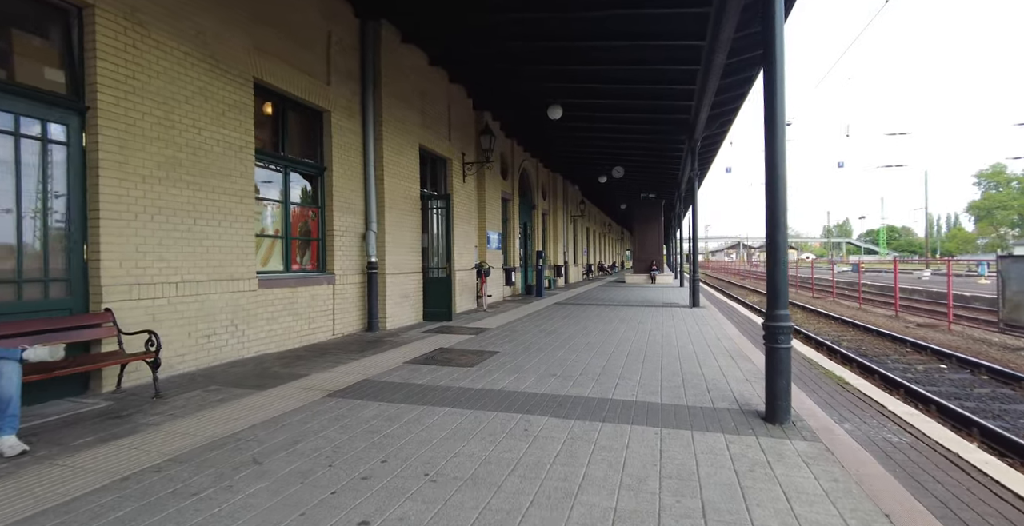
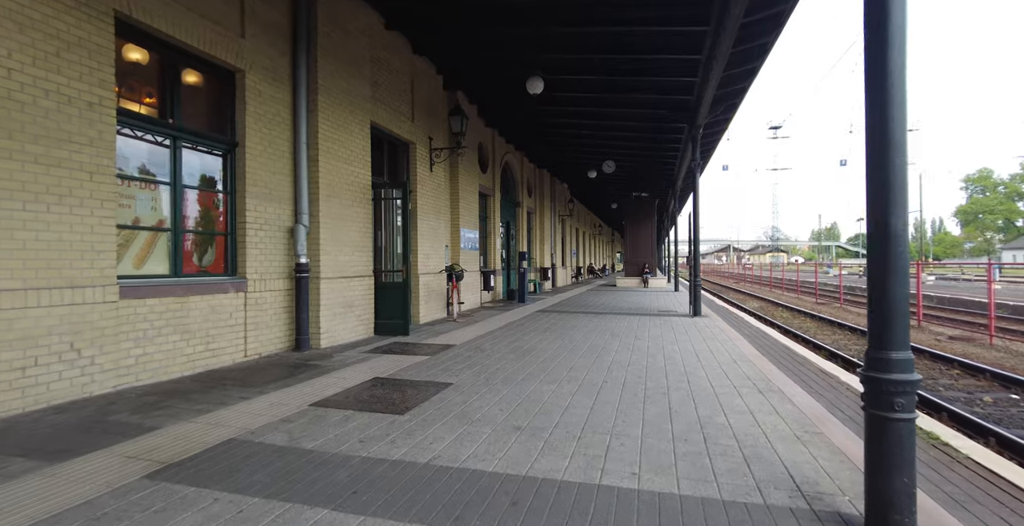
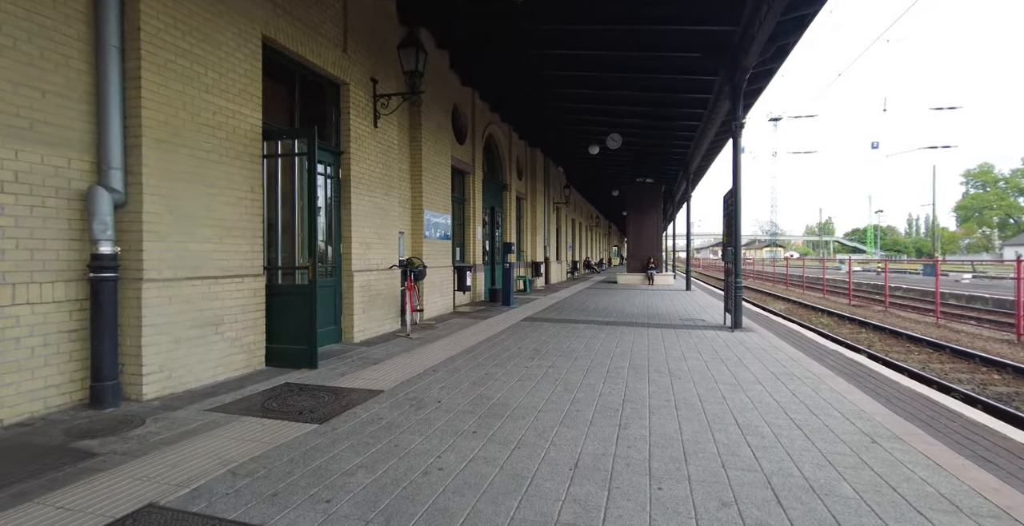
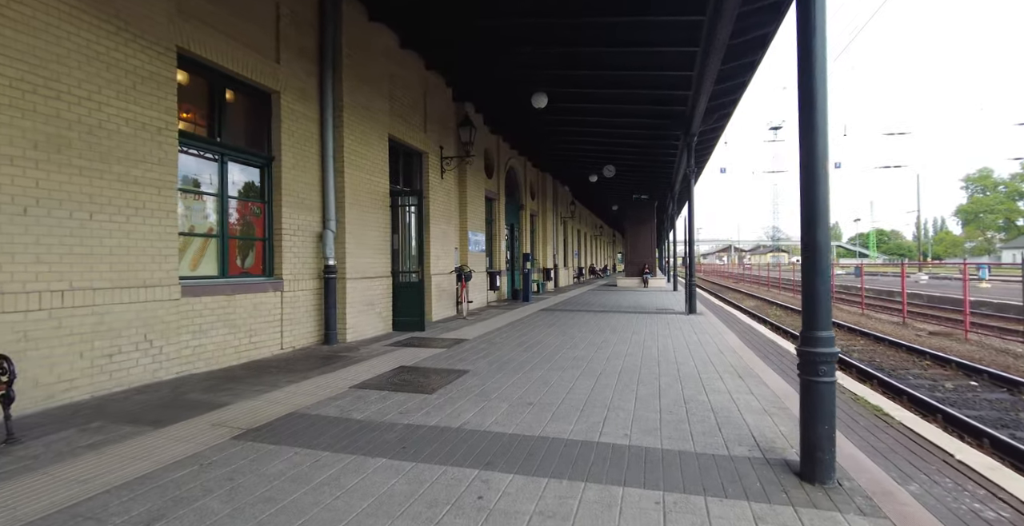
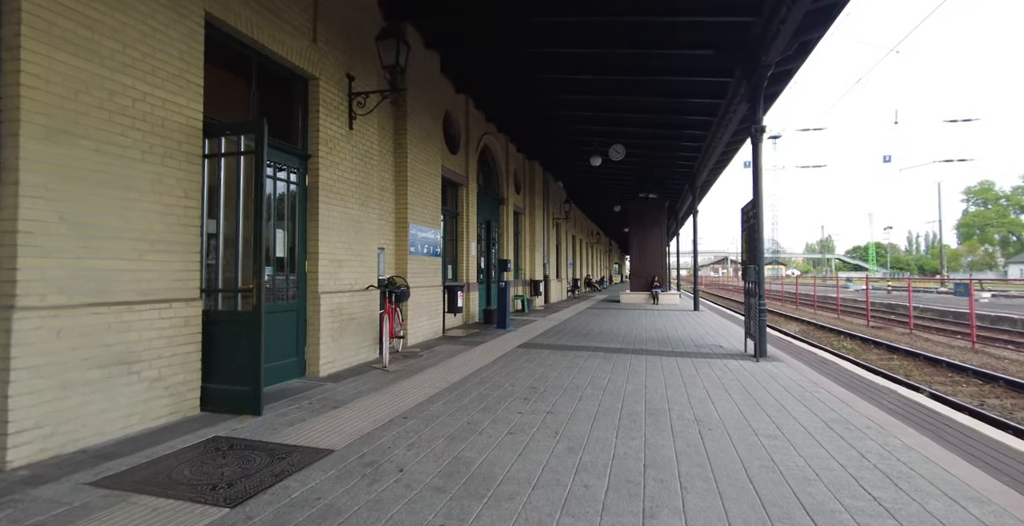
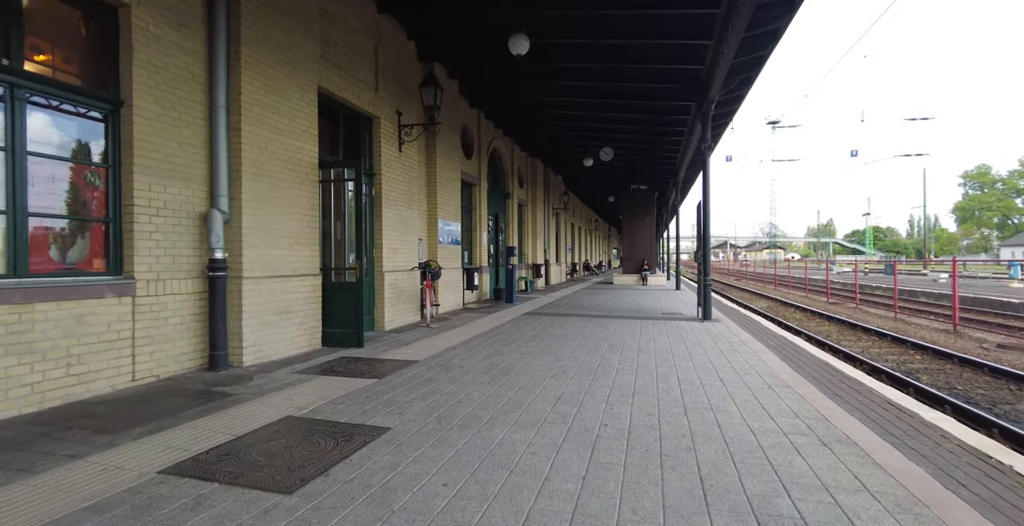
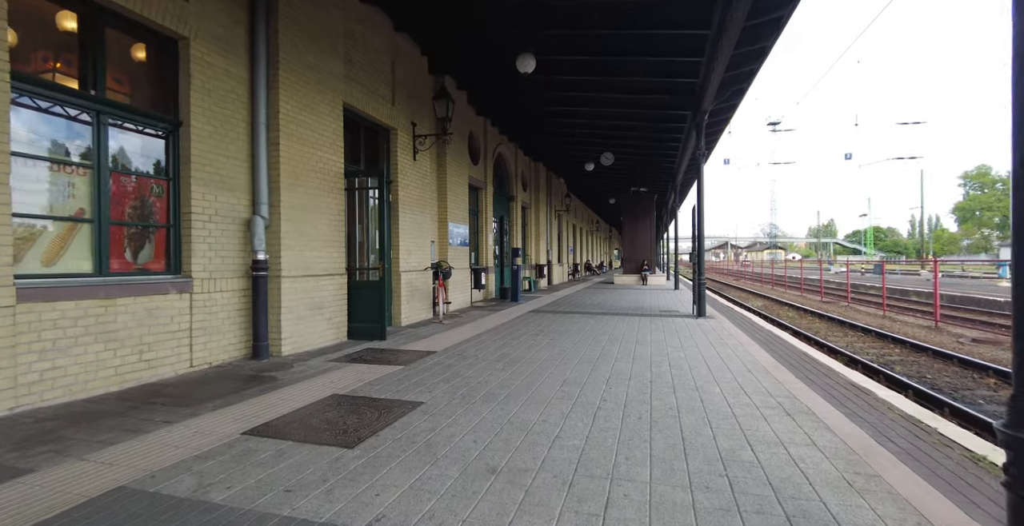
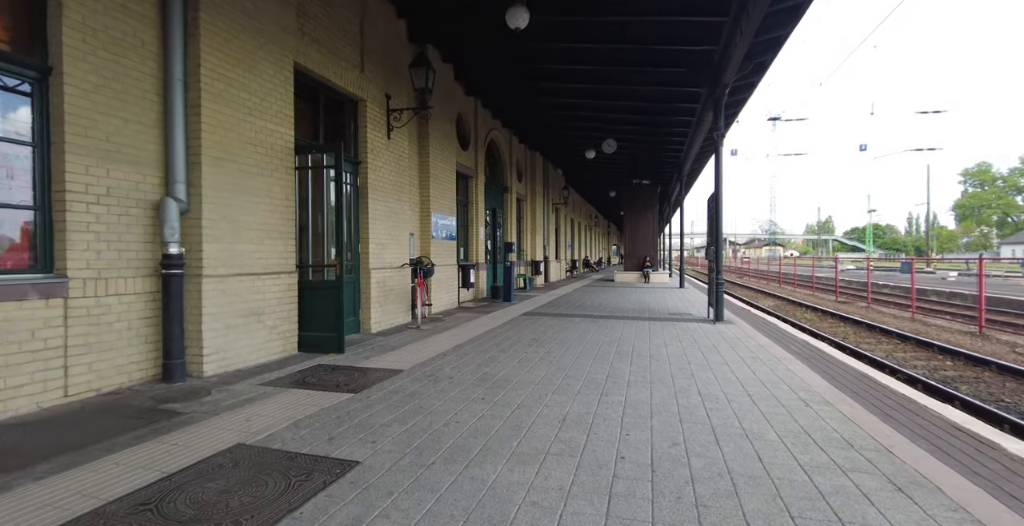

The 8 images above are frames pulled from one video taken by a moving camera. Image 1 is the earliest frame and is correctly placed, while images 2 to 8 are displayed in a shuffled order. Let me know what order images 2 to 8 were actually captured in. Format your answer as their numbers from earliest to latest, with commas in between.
4, 2, 7, 6, 8, 3, 5
